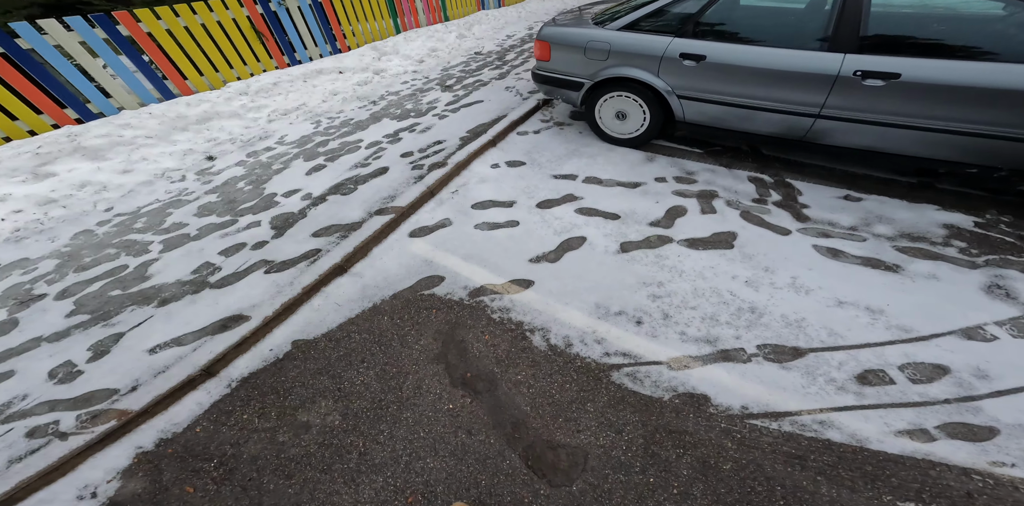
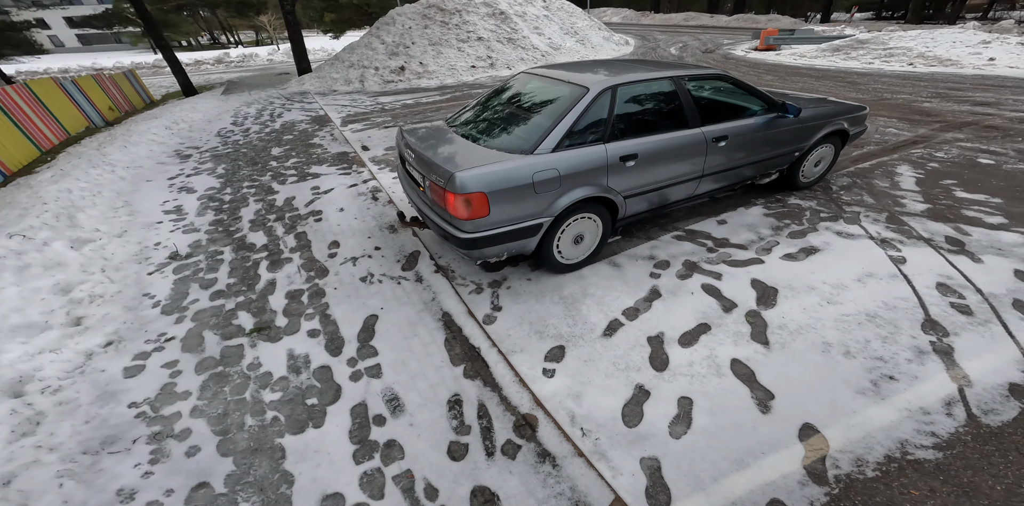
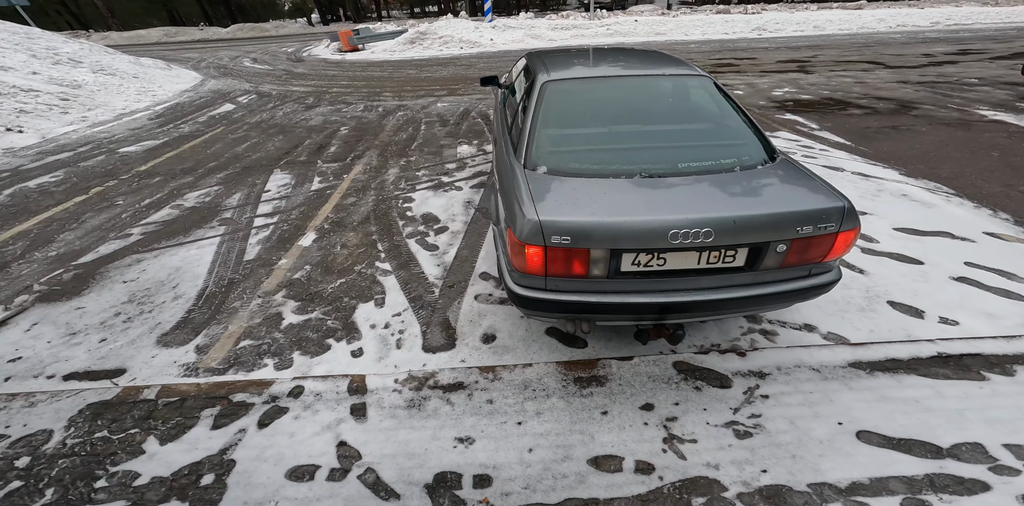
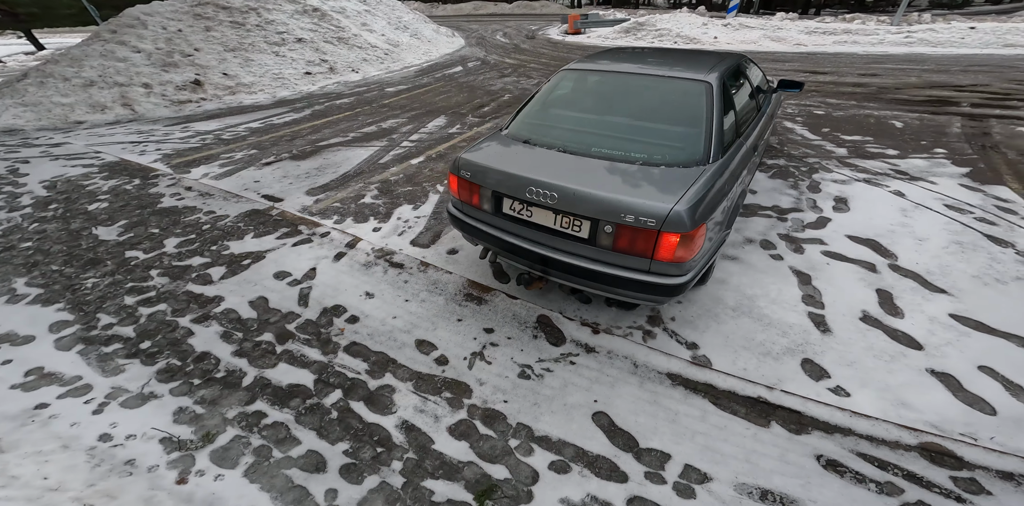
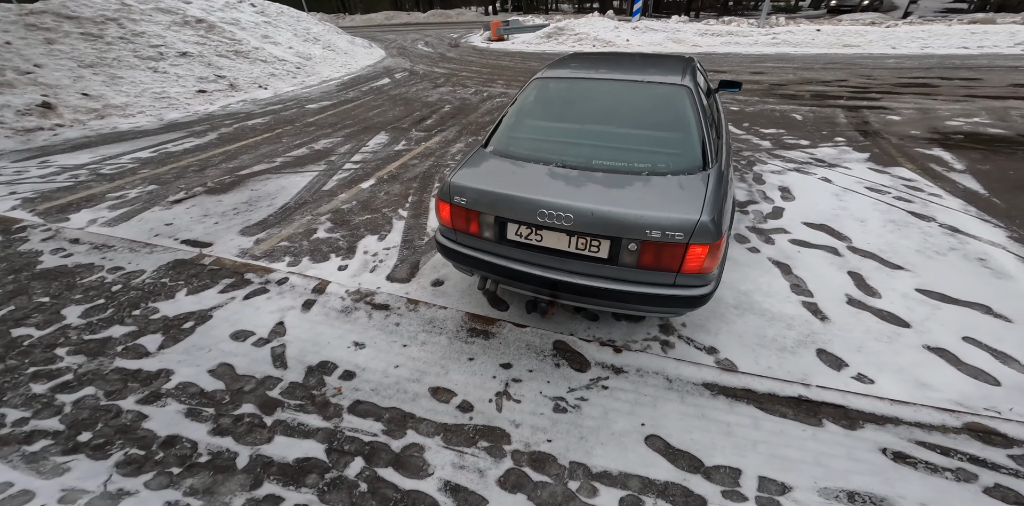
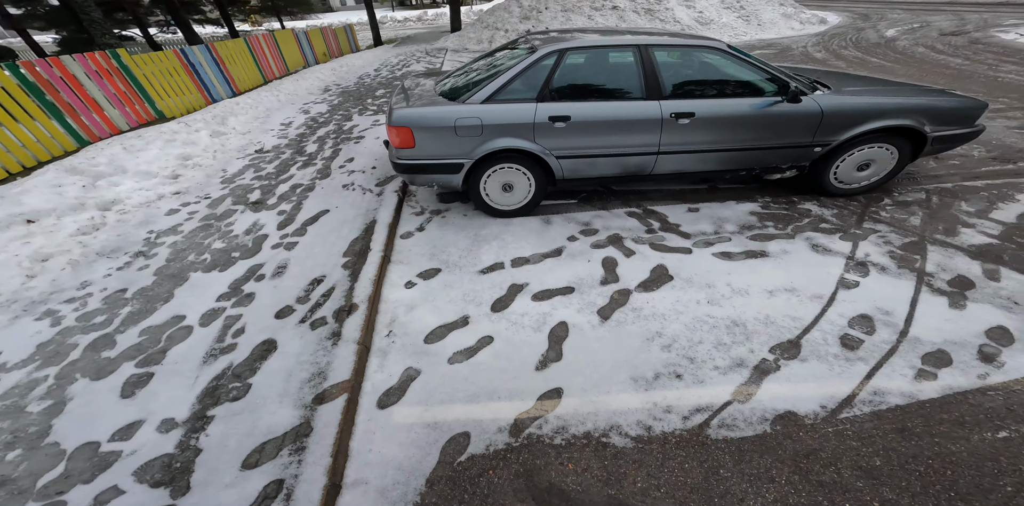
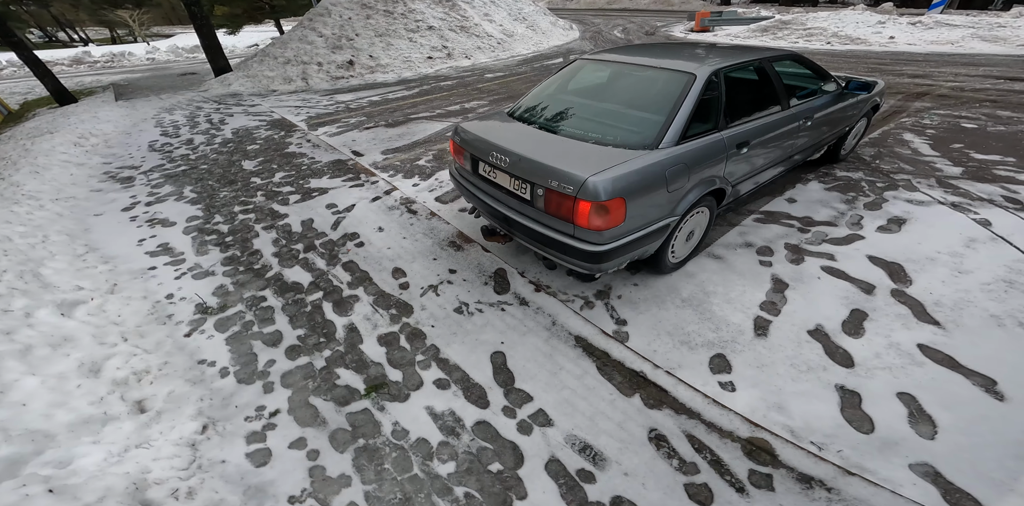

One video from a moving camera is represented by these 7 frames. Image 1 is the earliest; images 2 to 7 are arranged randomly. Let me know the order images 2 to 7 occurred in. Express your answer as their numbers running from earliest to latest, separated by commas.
6, 2, 7, 4, 5, 3
